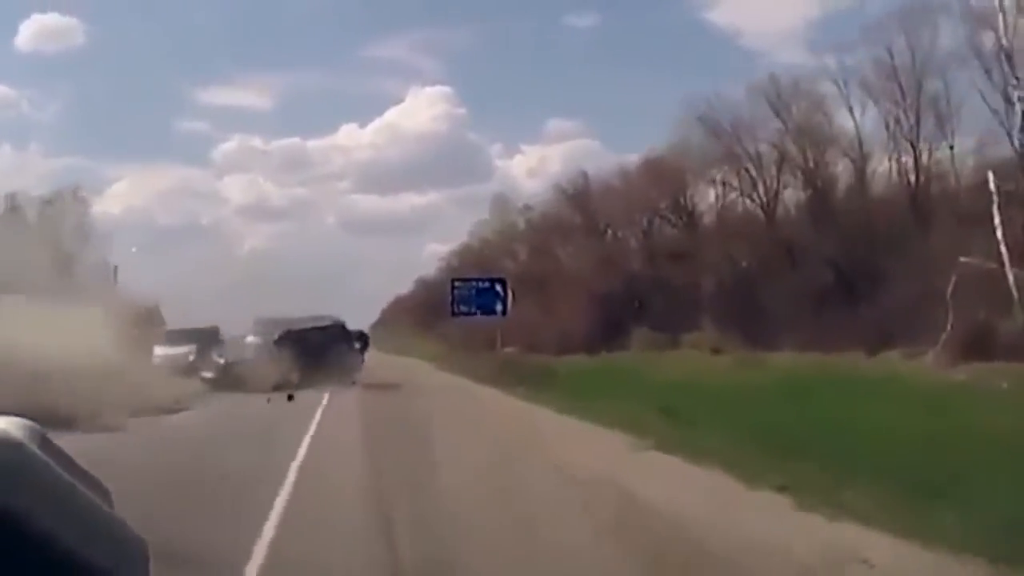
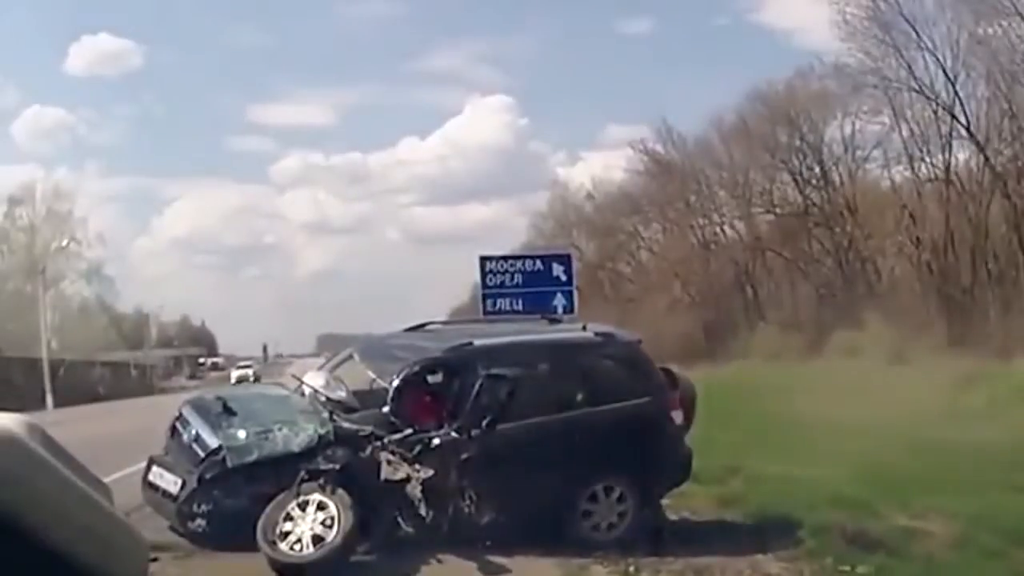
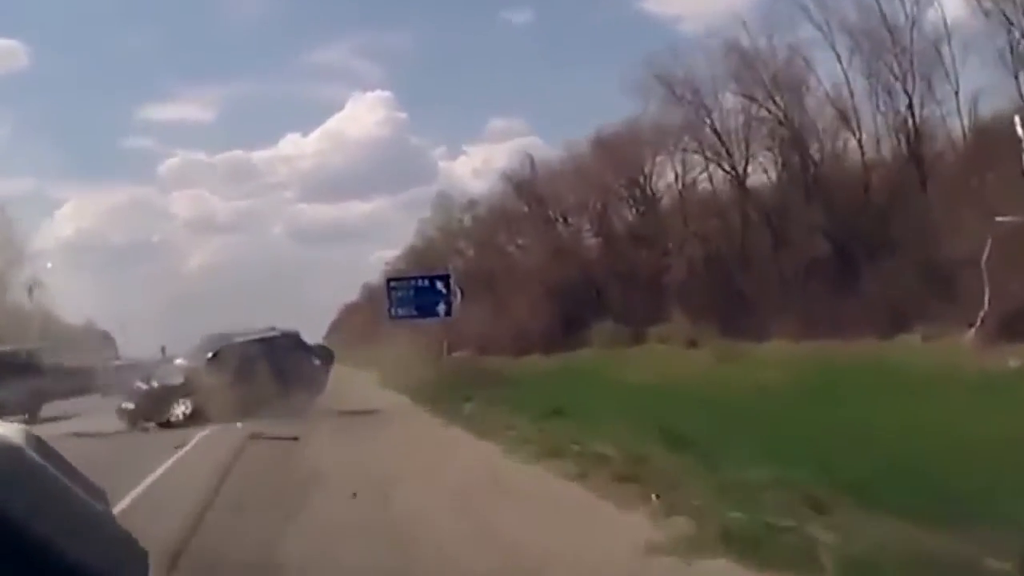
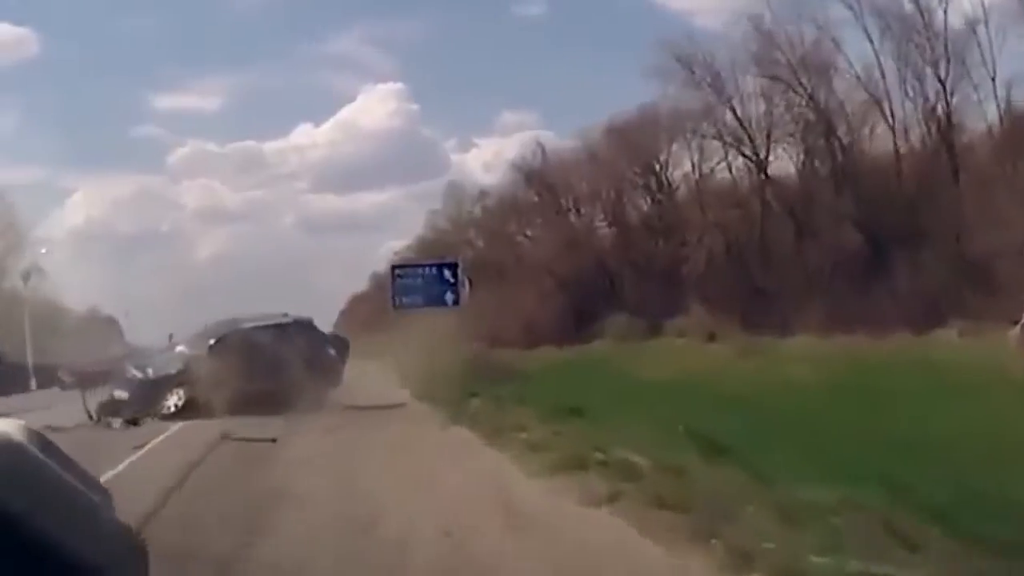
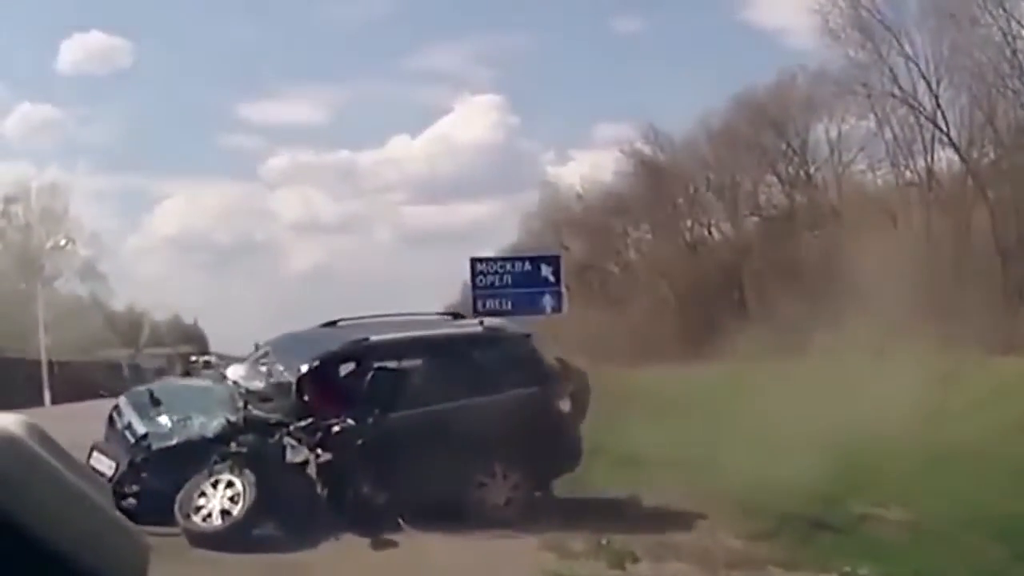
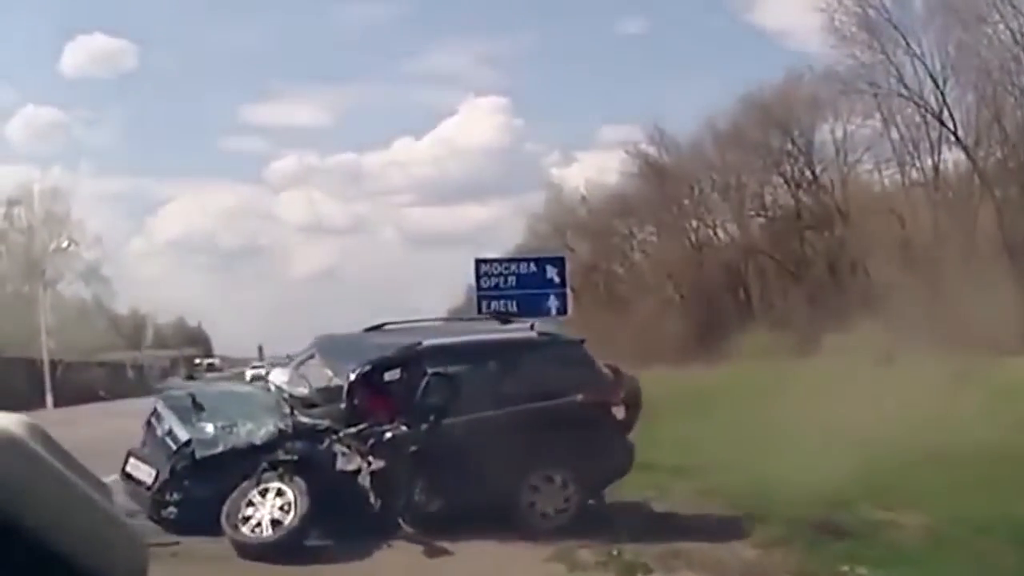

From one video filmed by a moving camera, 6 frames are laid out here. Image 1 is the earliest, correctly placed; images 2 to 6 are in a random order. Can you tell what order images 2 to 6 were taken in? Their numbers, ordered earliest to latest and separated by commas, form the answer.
3, 4, 5, 6, 2
